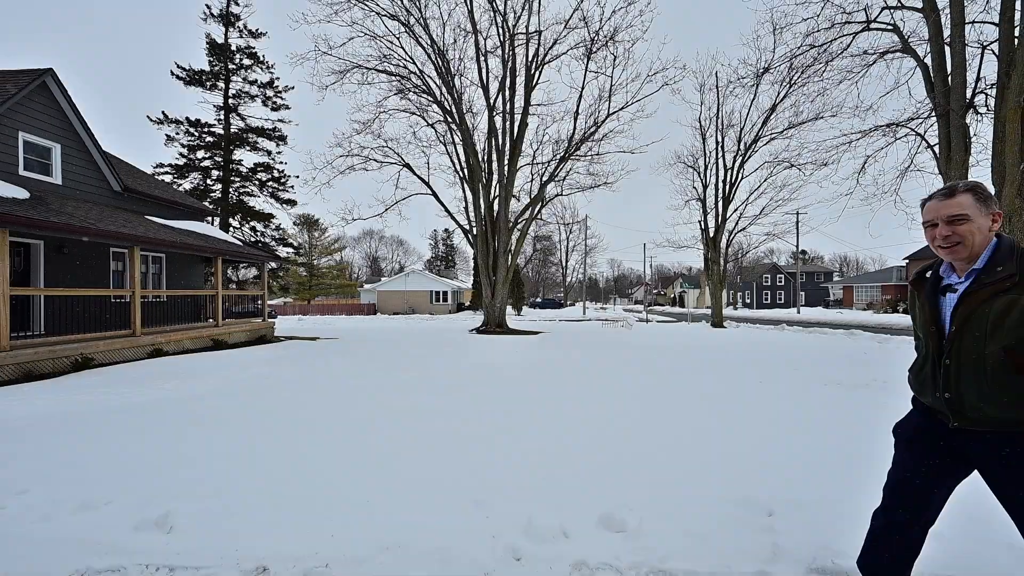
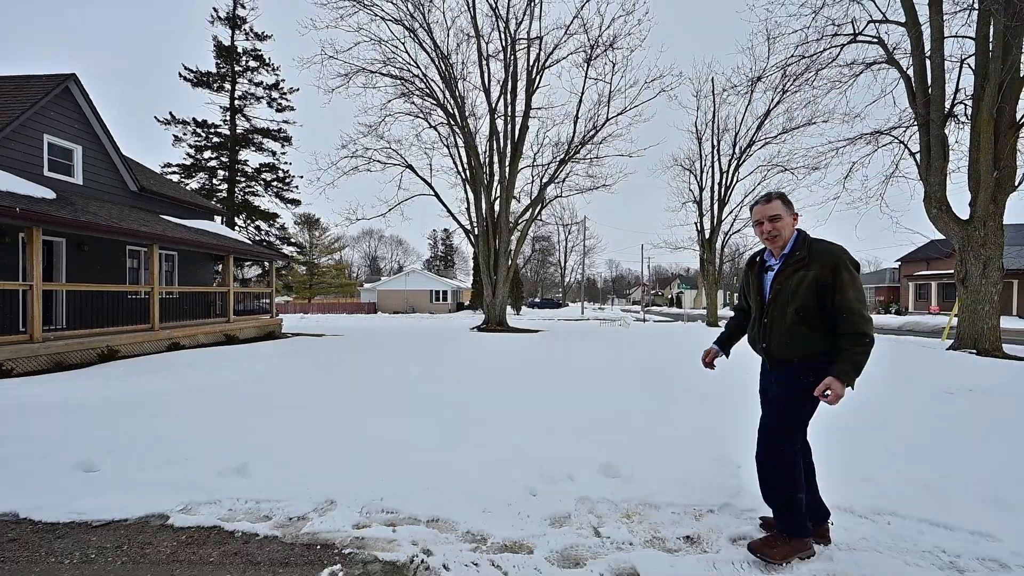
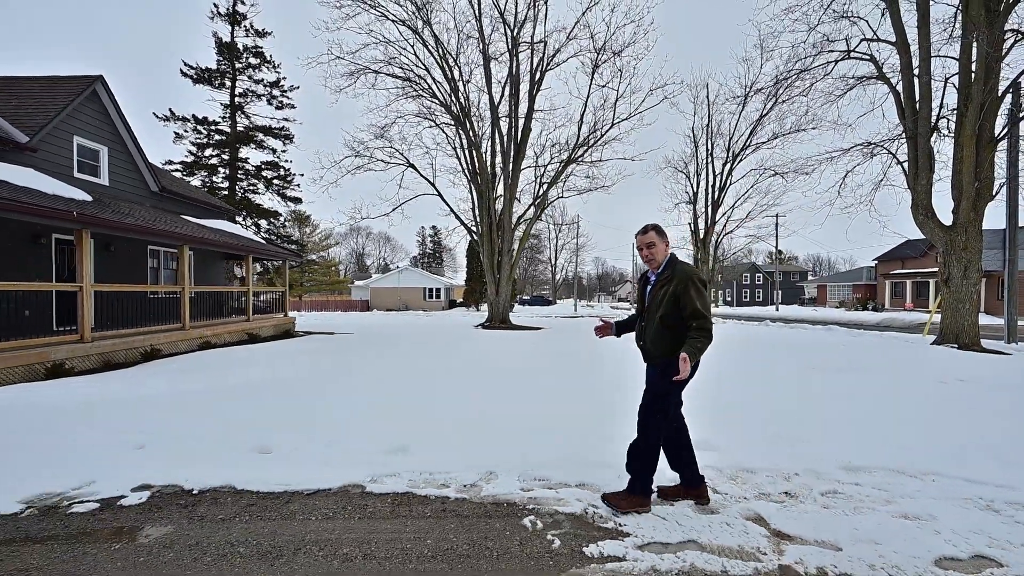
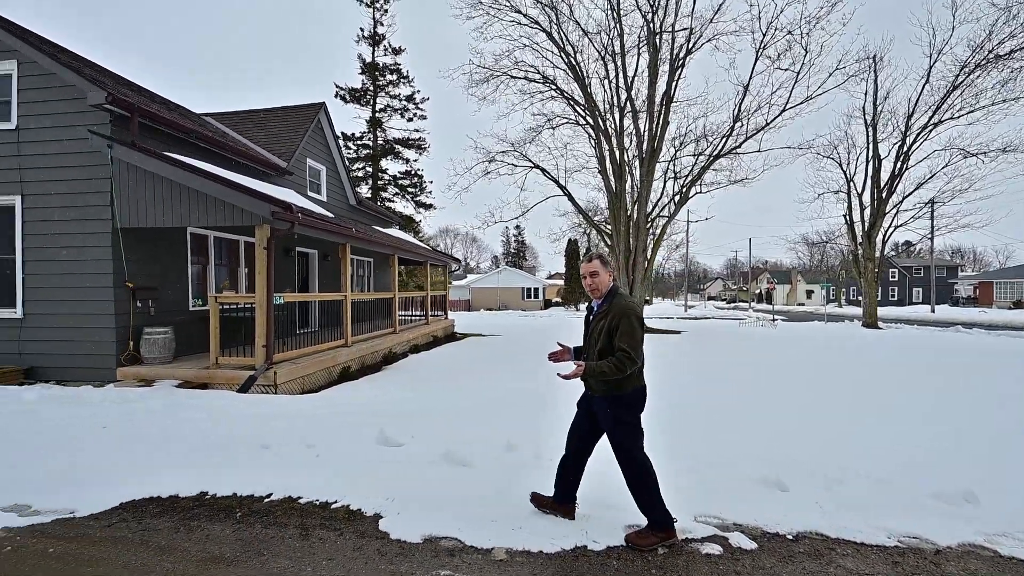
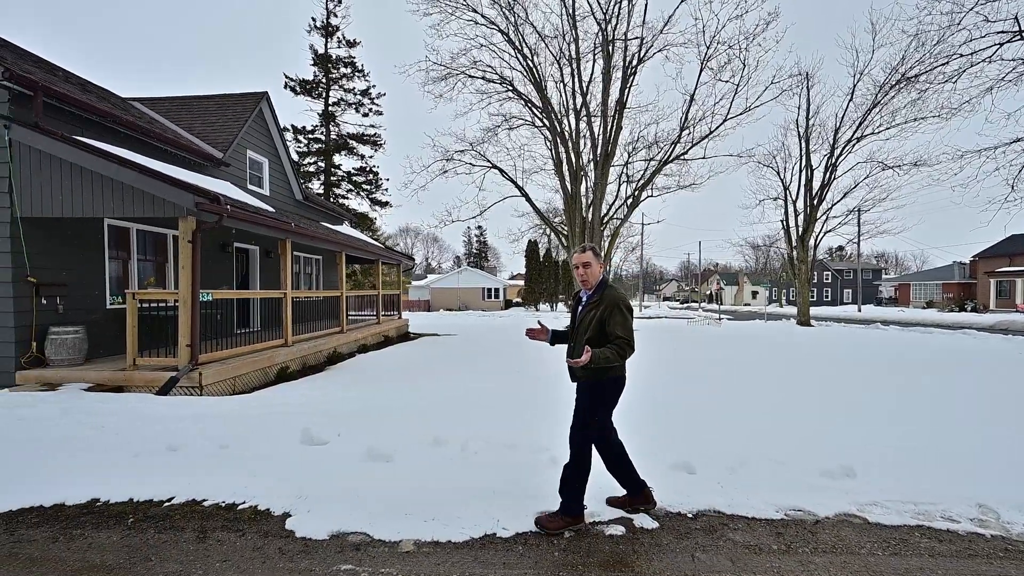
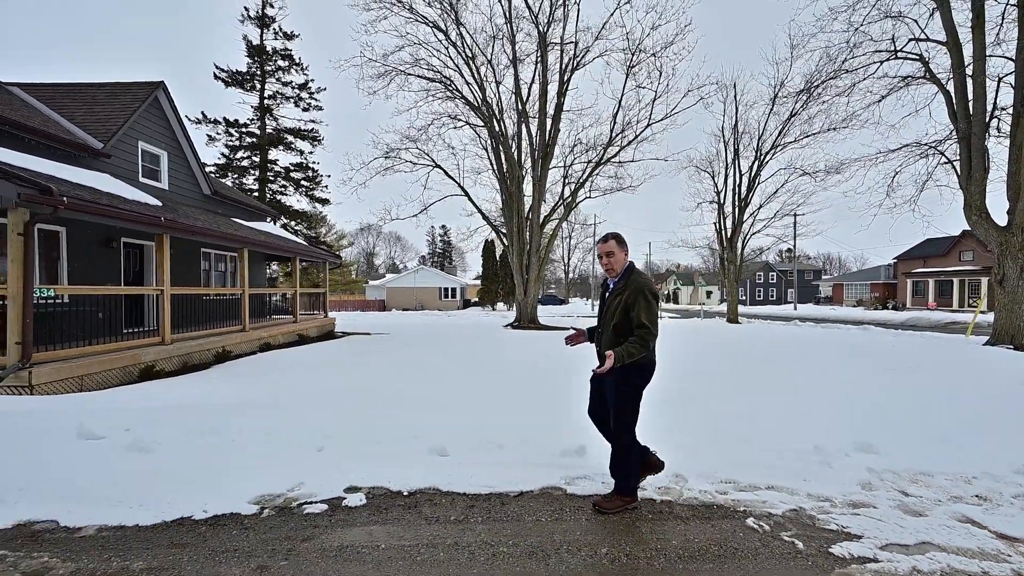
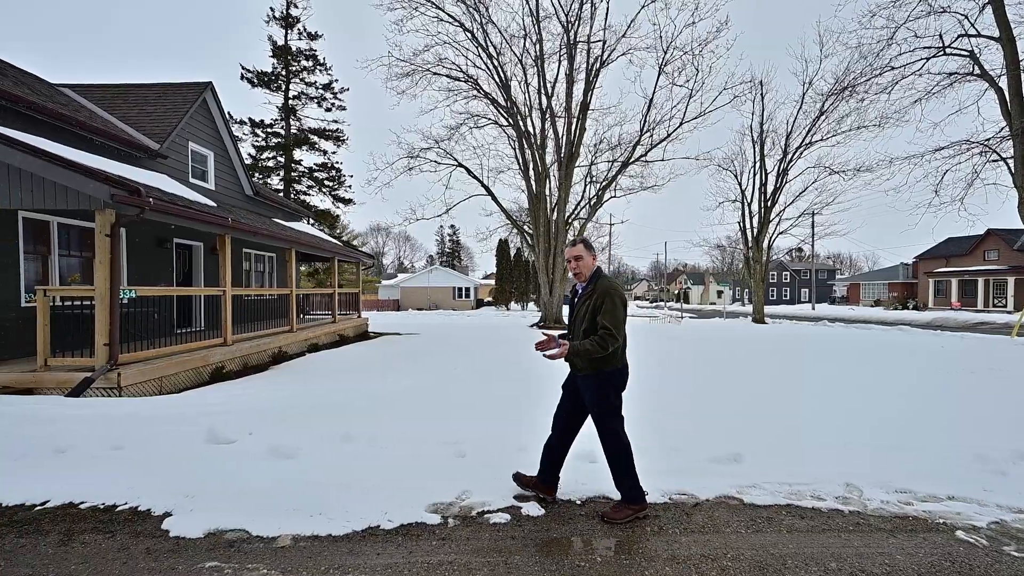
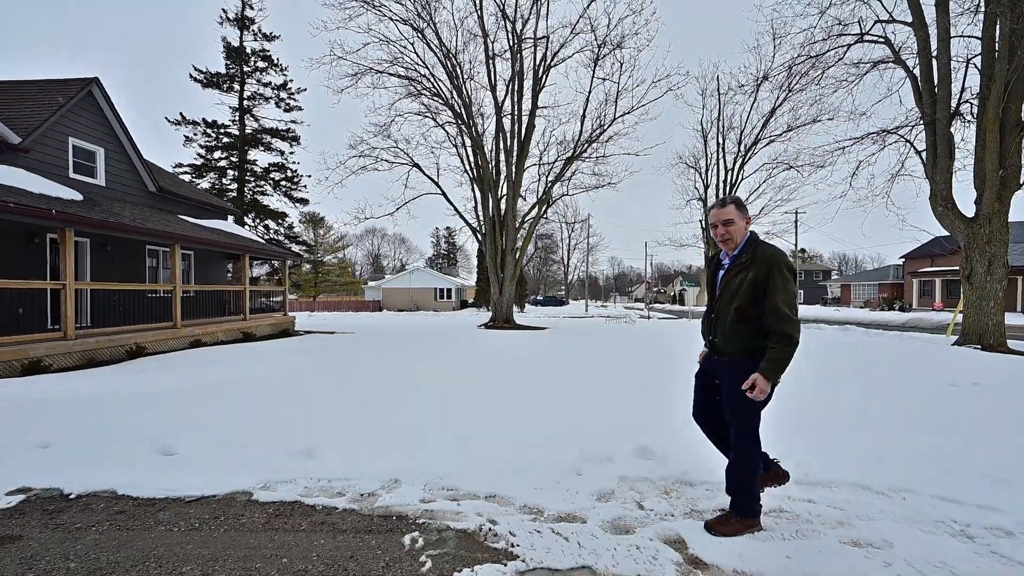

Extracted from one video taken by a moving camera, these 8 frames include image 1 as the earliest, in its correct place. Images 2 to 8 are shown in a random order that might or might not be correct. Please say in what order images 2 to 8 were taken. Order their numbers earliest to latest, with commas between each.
2, 8, 3, 6, 7, 5, 4
